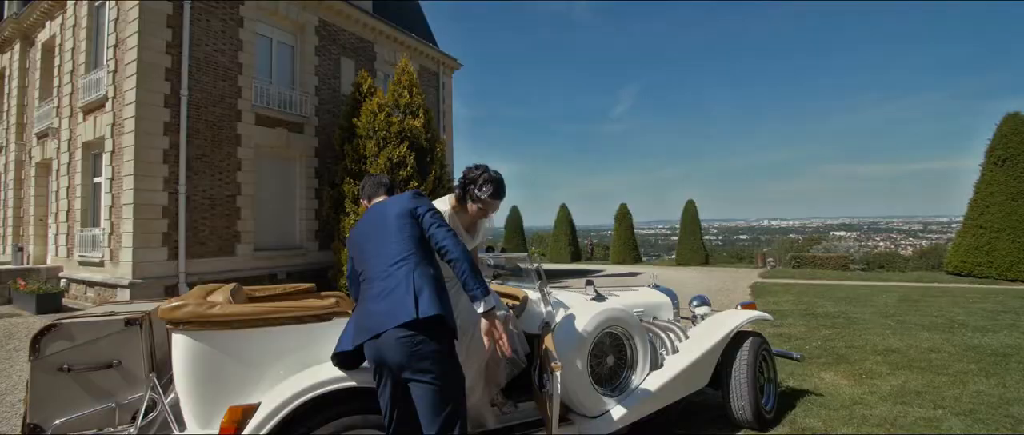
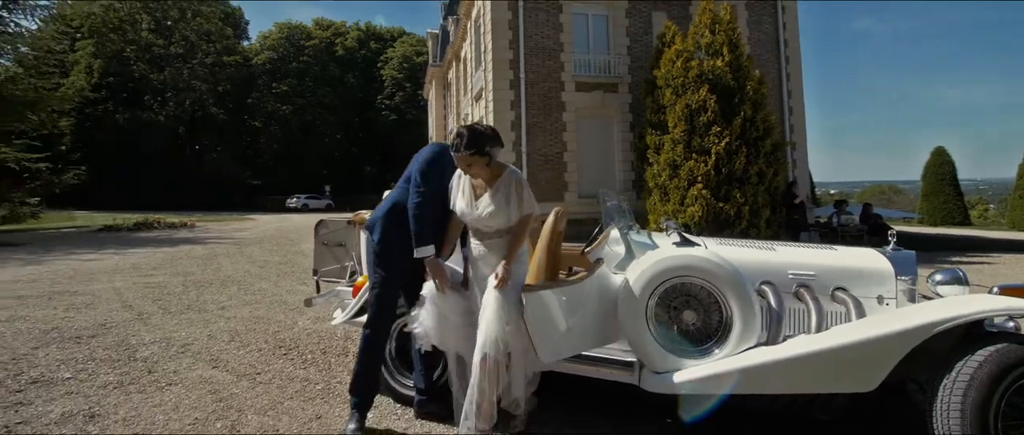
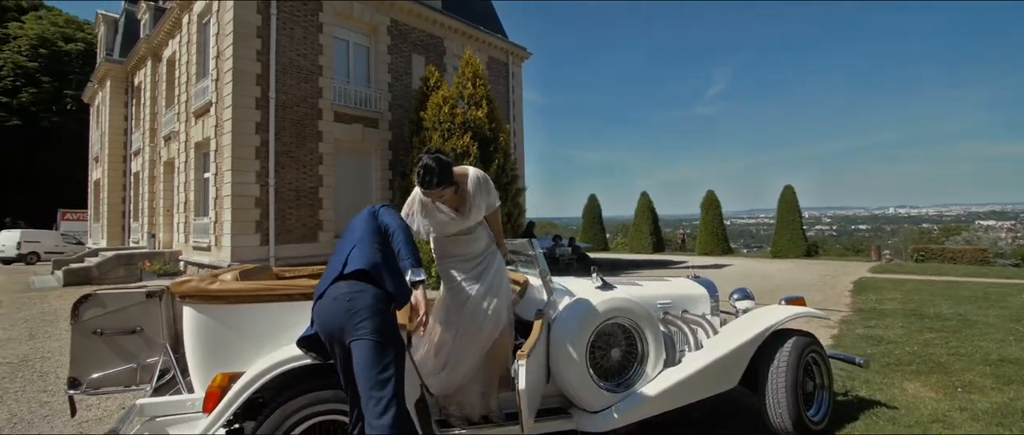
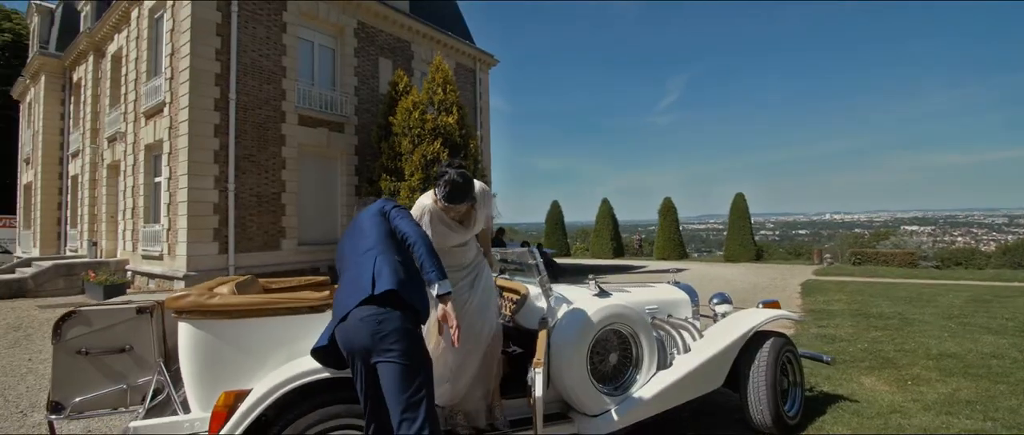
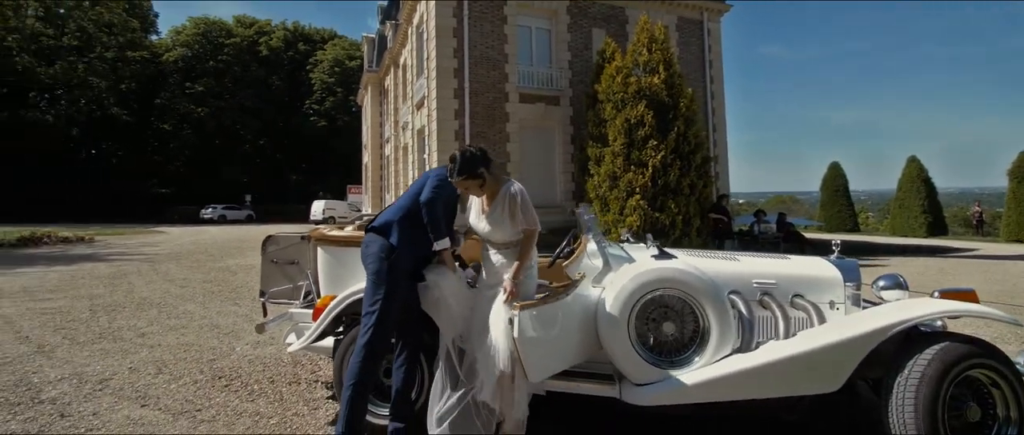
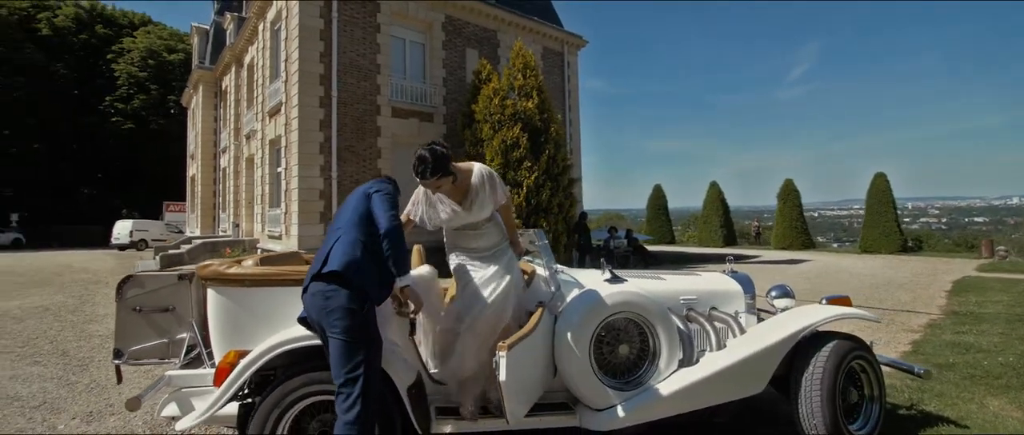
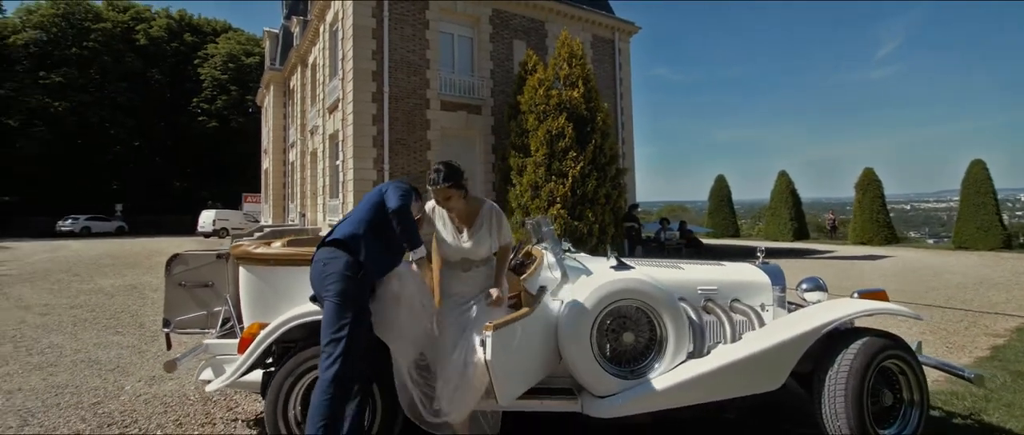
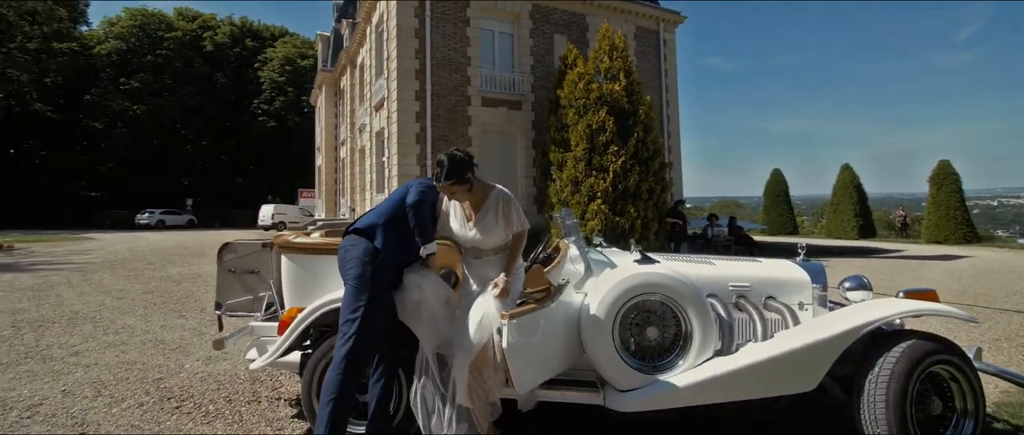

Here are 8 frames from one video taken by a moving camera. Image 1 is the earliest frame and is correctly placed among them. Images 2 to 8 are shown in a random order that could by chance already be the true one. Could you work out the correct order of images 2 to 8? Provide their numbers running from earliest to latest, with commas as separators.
4, 3, 6, 7, 8, 5, 2
